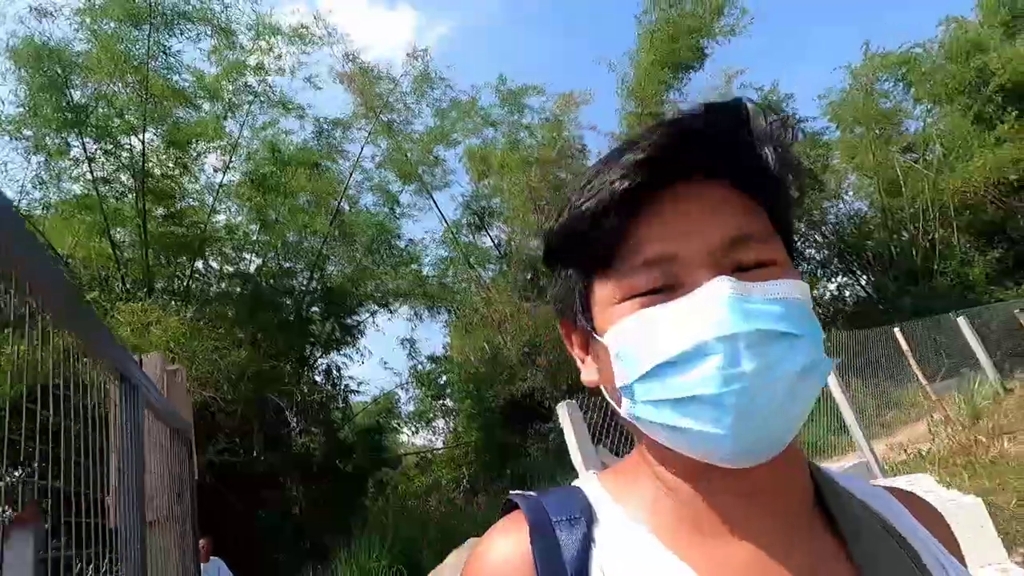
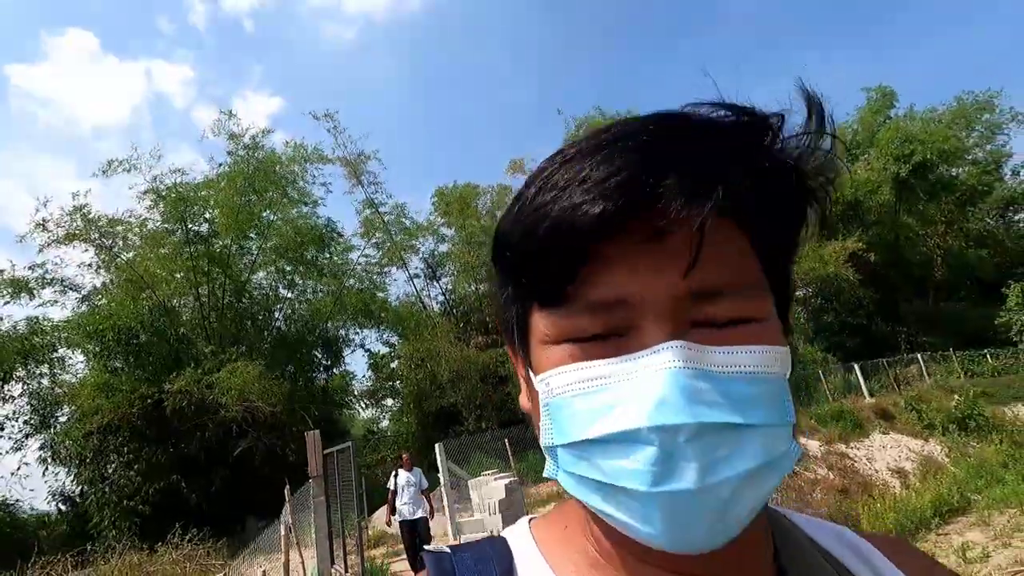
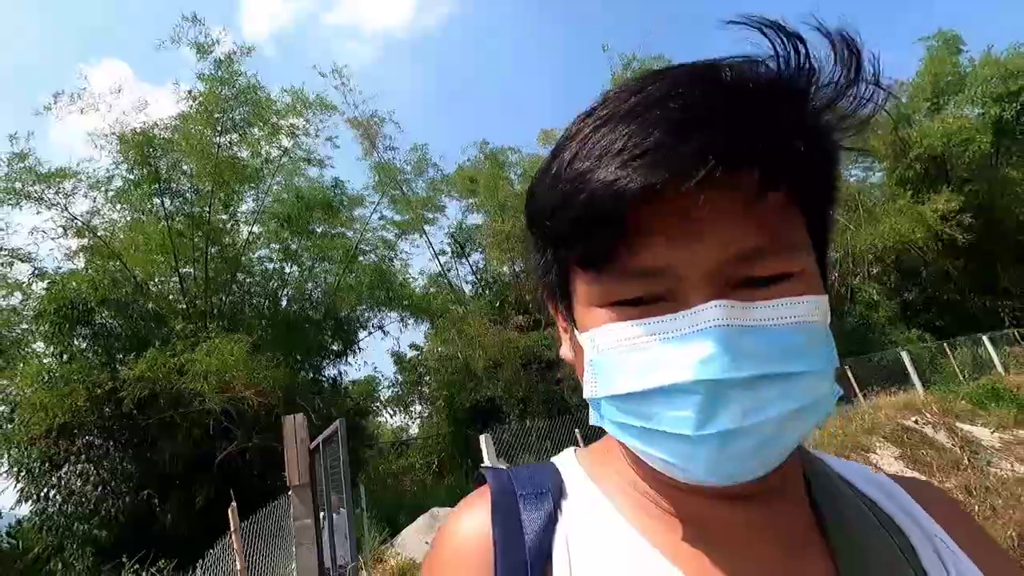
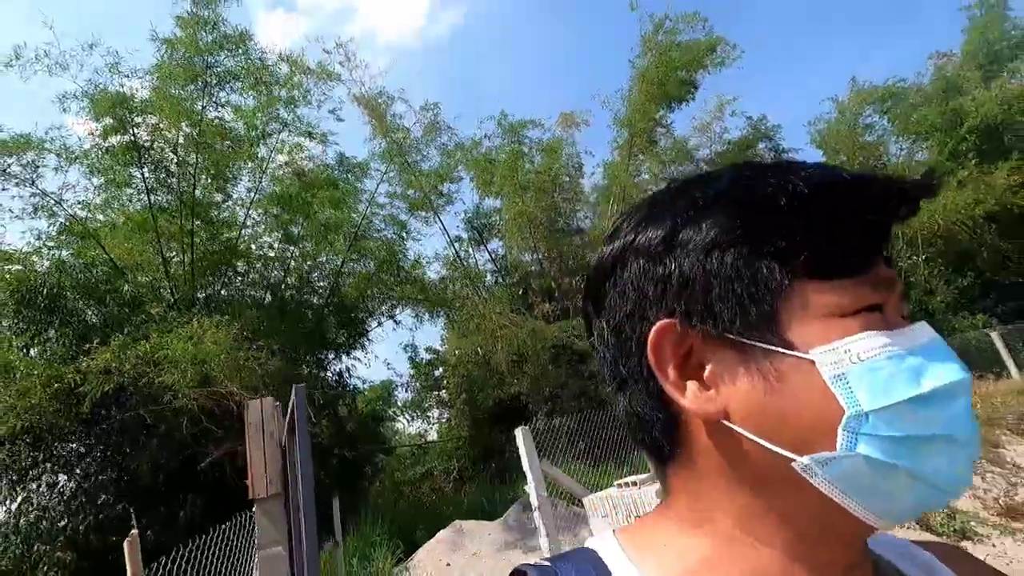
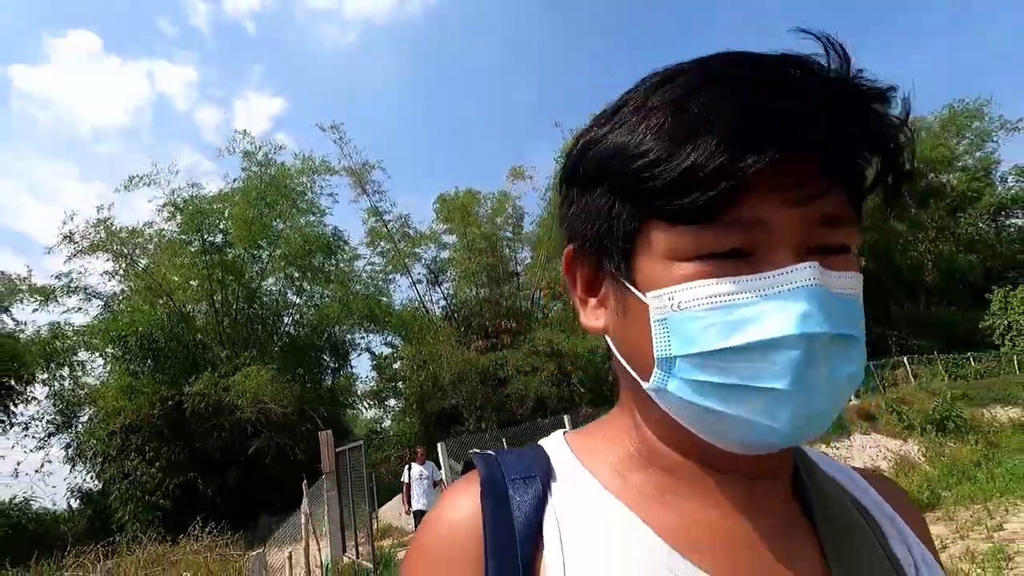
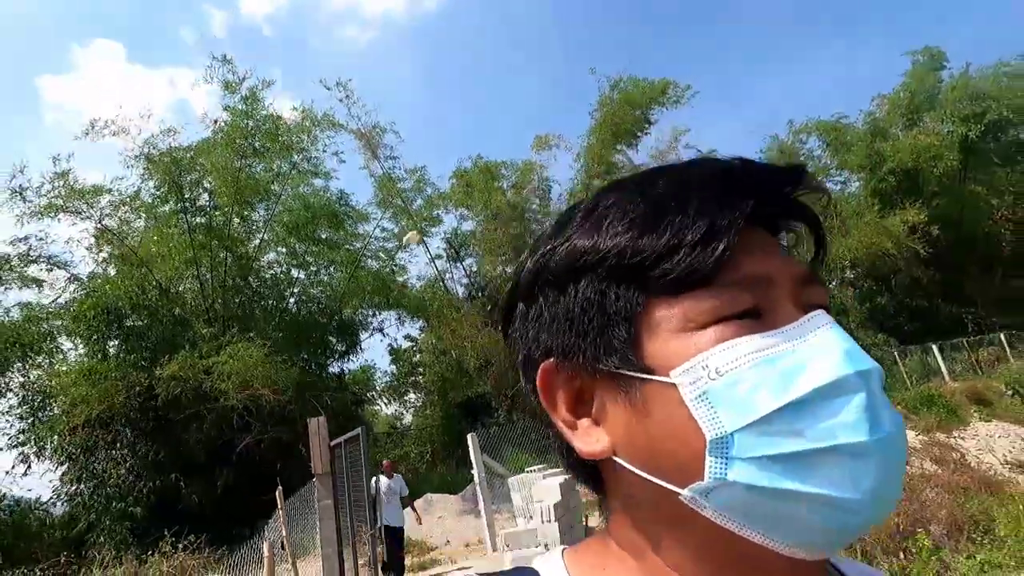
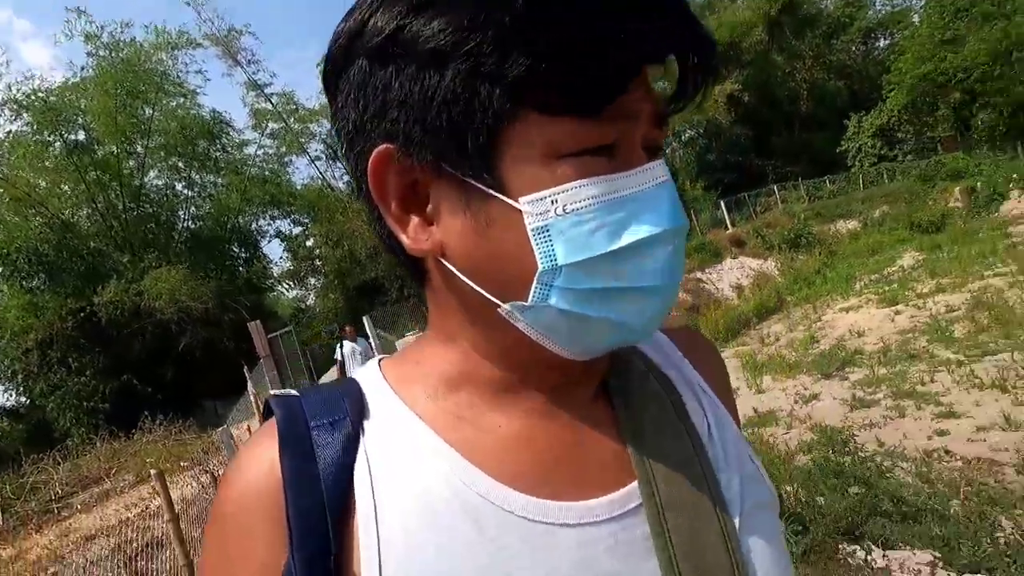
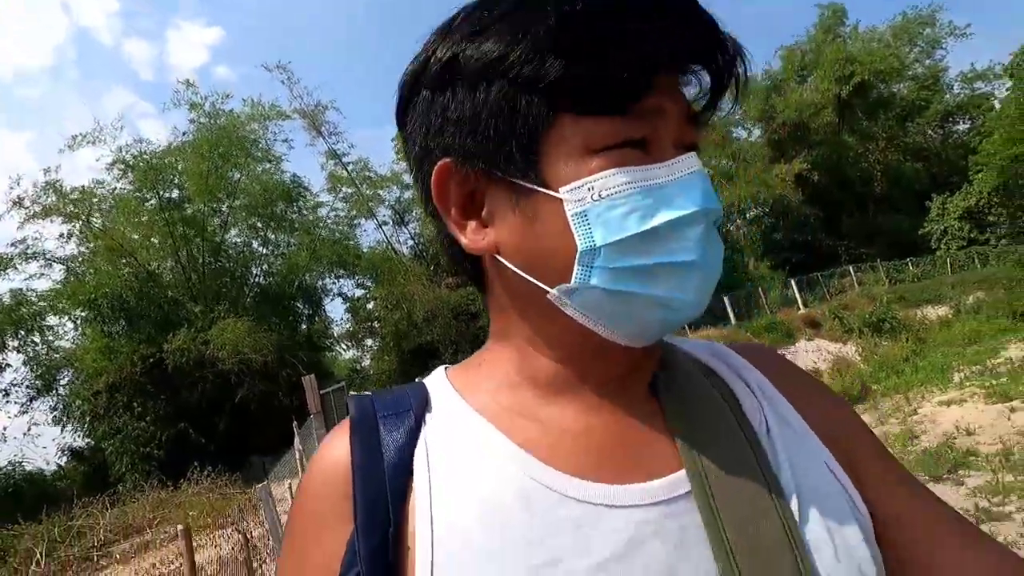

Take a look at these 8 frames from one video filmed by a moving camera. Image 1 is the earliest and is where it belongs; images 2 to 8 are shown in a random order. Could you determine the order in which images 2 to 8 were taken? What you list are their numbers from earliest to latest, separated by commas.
4, 3, 6, 2, 5, 8, 7
